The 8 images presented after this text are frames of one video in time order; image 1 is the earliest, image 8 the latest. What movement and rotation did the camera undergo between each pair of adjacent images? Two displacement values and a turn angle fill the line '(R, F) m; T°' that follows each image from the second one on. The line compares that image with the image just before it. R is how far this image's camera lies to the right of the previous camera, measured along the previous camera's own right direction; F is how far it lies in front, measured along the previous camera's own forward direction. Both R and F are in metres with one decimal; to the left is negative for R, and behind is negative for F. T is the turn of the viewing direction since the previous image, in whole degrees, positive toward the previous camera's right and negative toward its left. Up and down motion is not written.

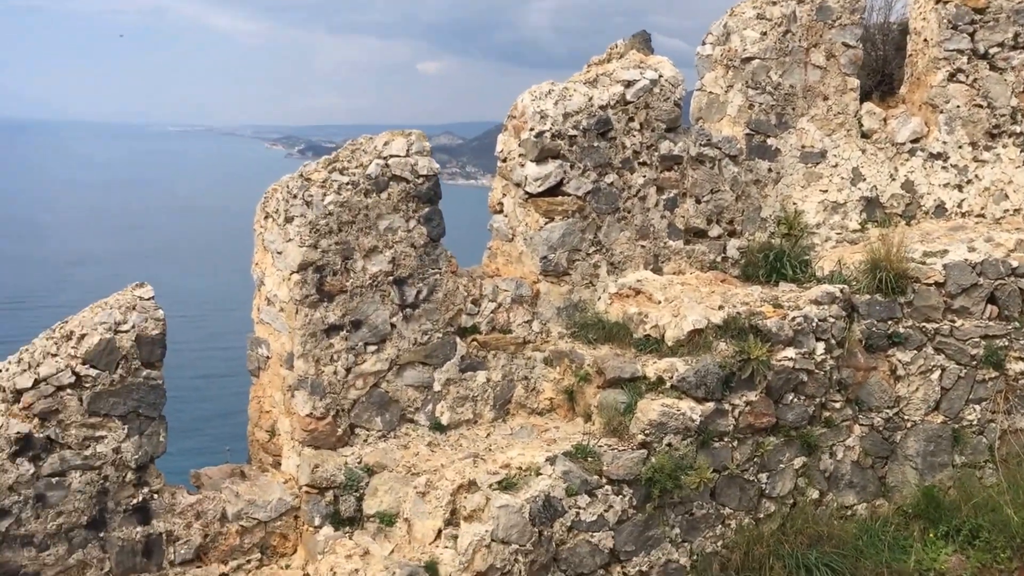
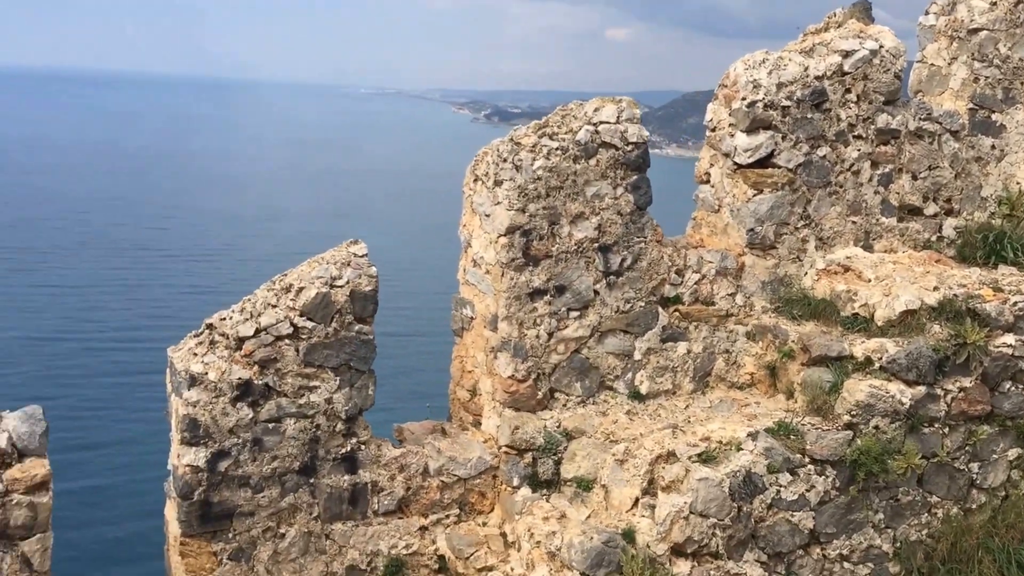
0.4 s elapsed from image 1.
(-0.2, 0.0) m; -8°
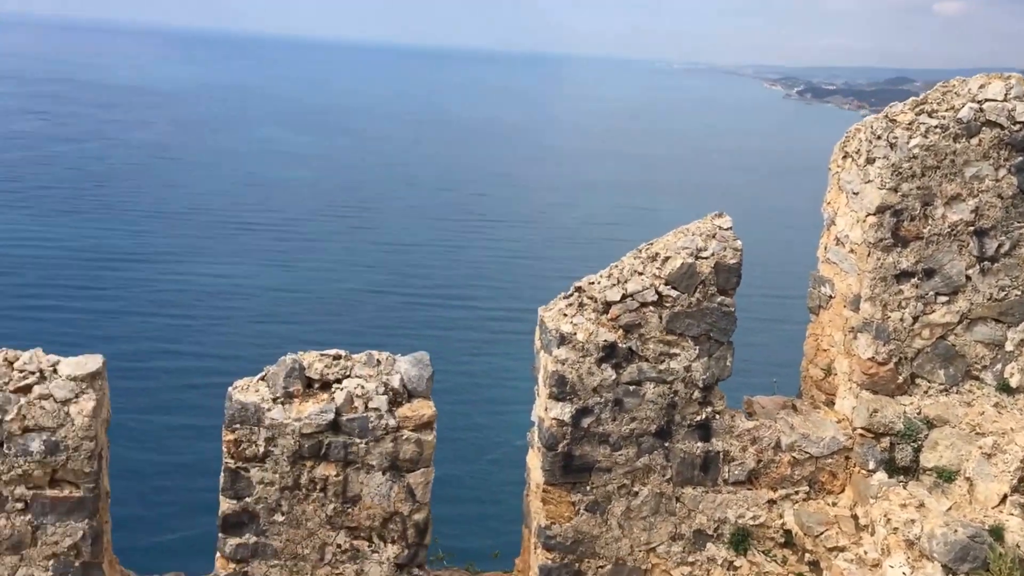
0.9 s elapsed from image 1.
(-0.3, -0.1) m; -14°
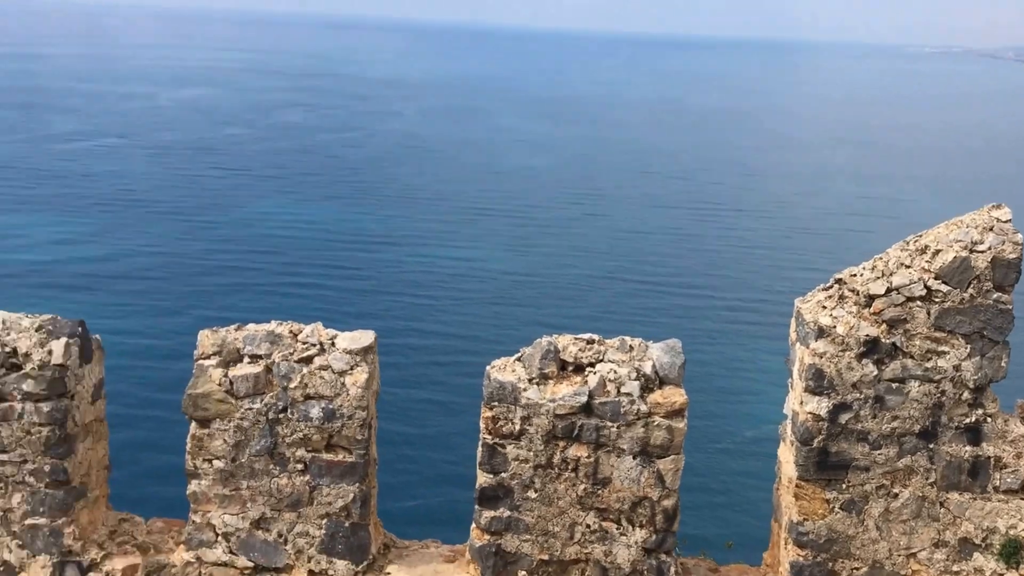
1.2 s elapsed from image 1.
(0.0, 0.0) m; -13°
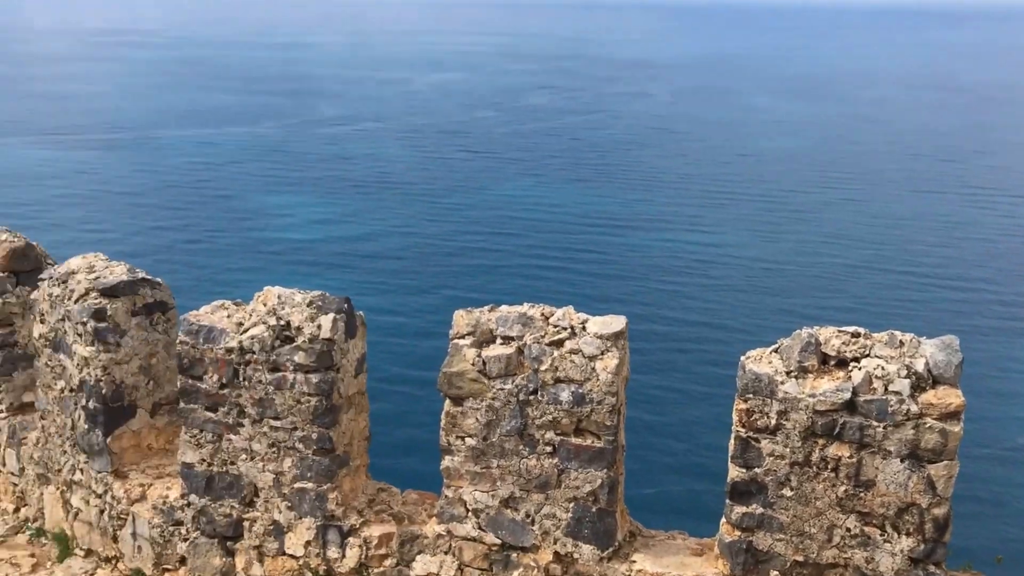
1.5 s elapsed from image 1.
(0.0, +0.1) m; -13°
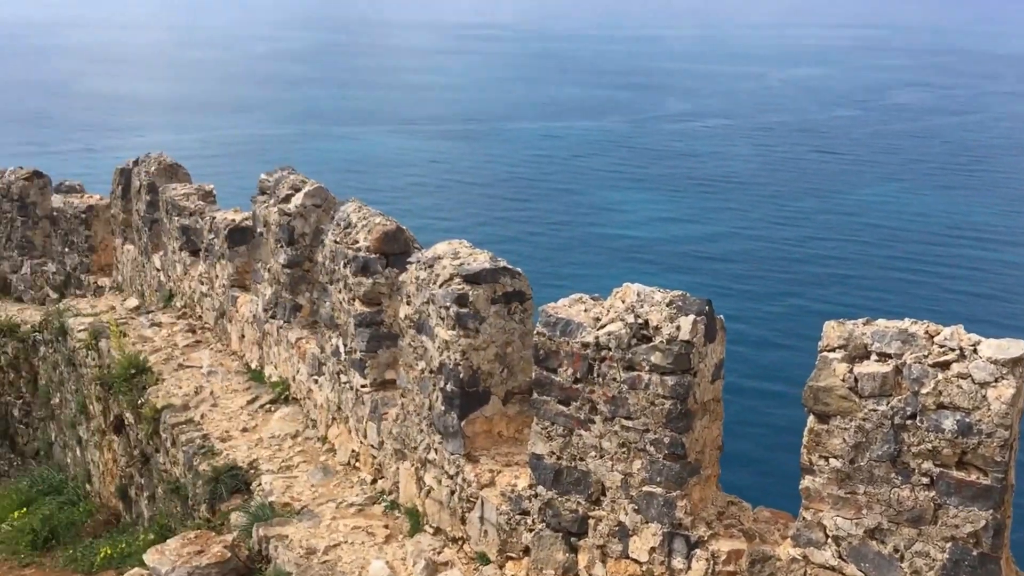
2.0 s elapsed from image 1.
(-0.2, +0.1) m; -17°
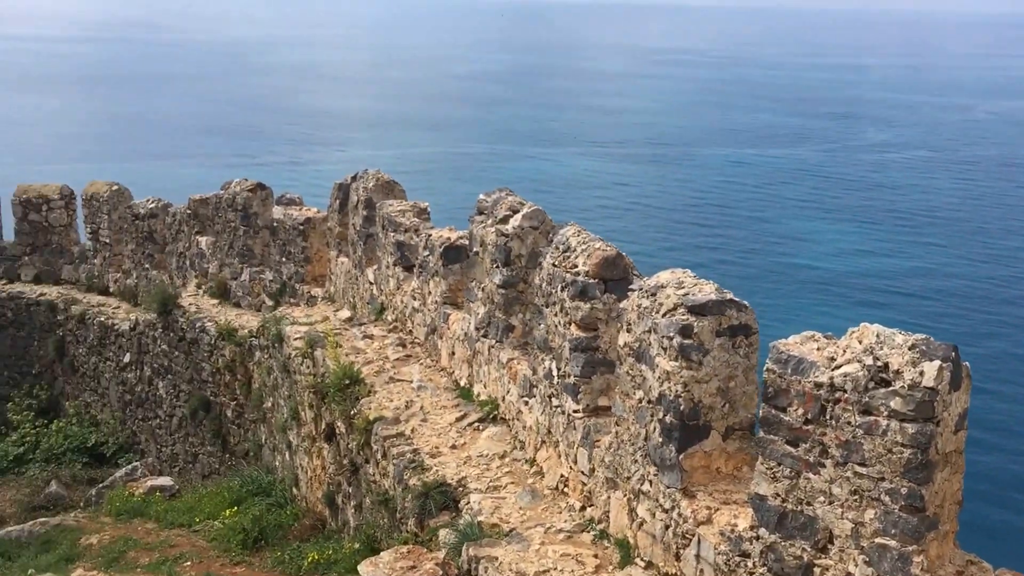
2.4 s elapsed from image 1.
(-0.2, 0.0) m; -10°
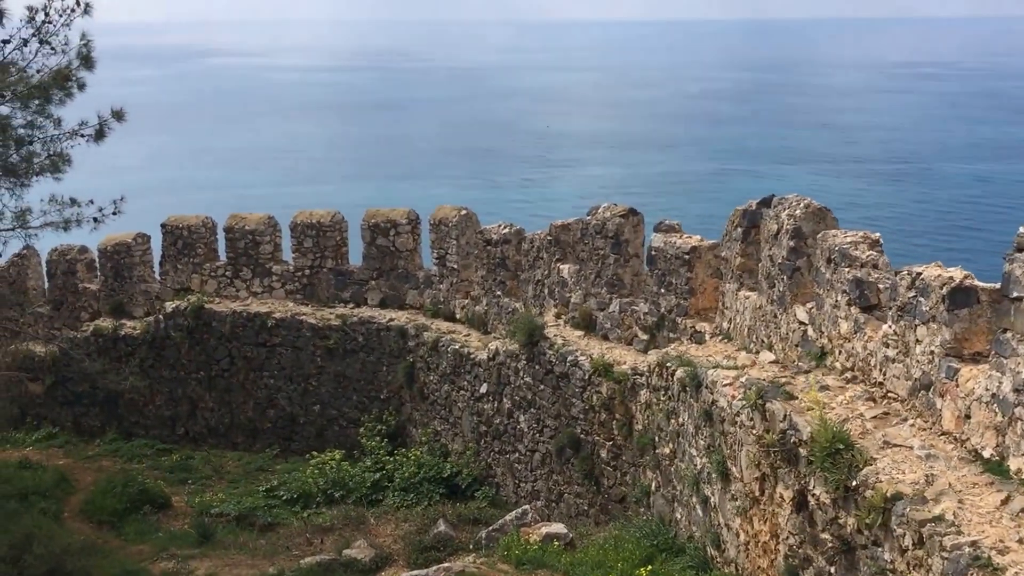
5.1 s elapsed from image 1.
(-1.4, +0.7) m; -13°
